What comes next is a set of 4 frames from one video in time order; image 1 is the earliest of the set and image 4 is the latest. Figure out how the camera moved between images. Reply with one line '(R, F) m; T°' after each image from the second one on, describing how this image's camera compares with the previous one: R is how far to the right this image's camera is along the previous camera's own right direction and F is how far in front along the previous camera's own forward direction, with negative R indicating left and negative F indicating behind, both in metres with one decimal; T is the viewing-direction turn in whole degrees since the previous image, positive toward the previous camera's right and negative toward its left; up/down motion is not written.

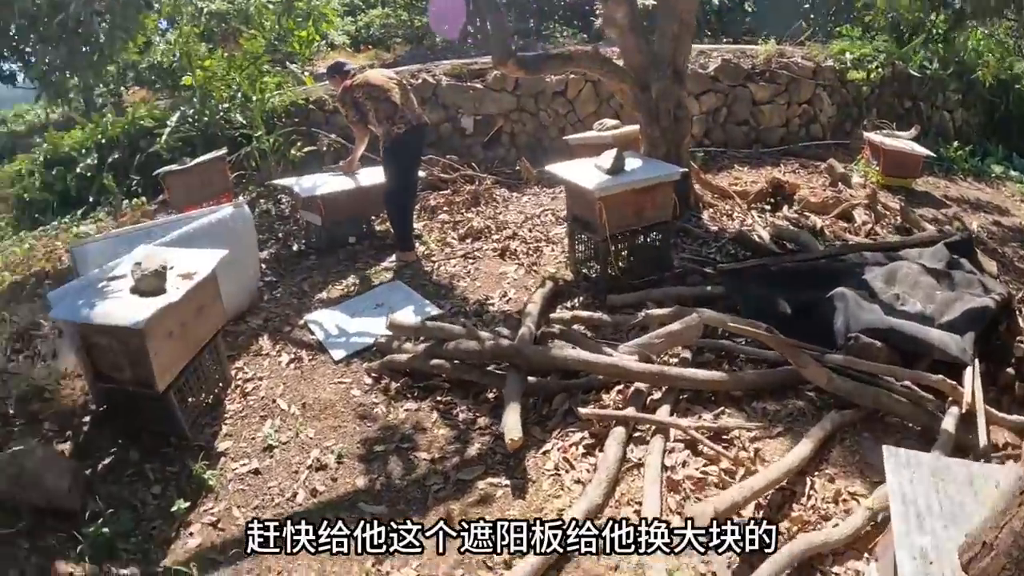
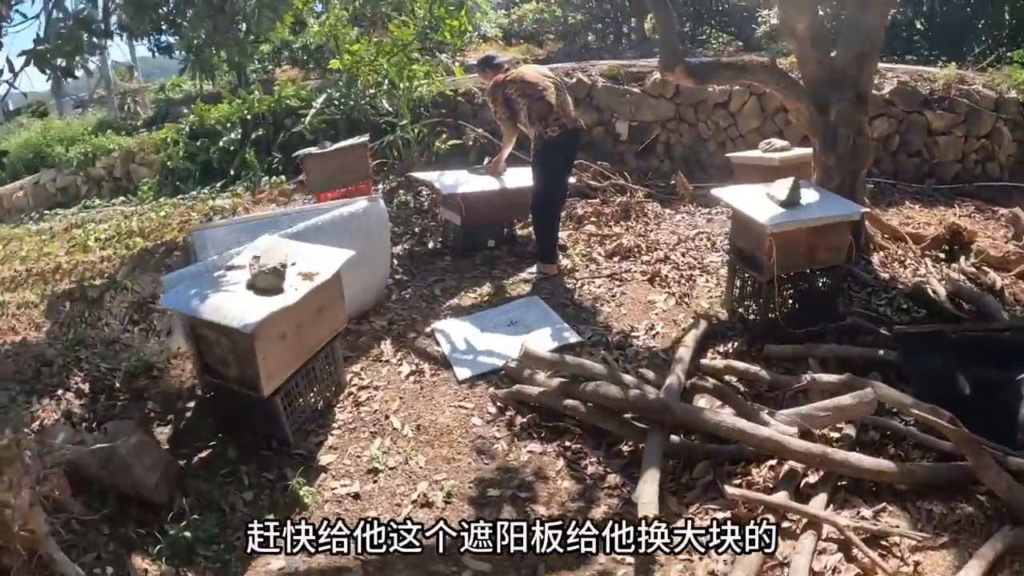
(-0.2, +0.5) m; -9°
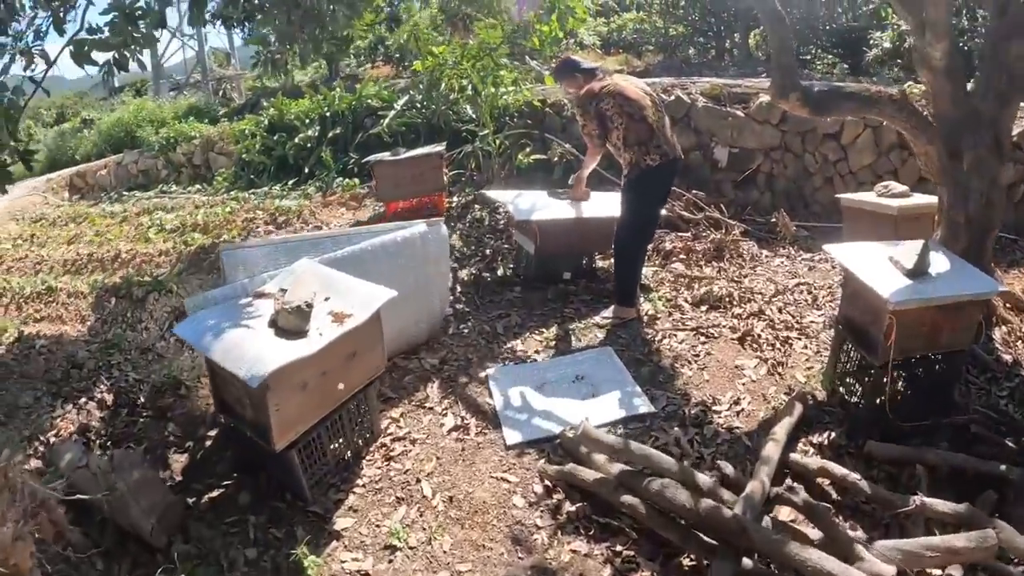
(0.0, +0.5) m; -6°
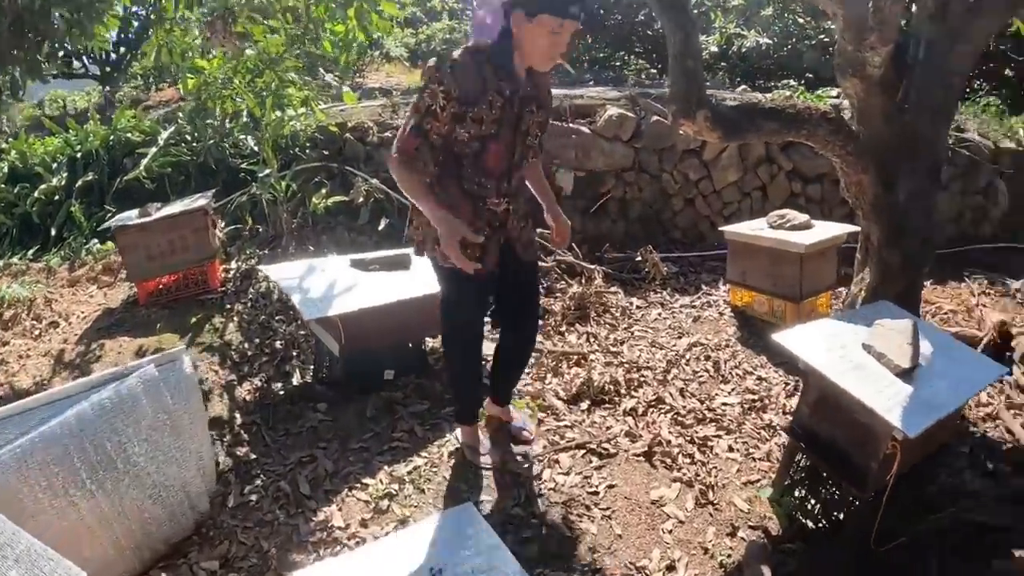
(+0.1, +1.3) m; +13°
